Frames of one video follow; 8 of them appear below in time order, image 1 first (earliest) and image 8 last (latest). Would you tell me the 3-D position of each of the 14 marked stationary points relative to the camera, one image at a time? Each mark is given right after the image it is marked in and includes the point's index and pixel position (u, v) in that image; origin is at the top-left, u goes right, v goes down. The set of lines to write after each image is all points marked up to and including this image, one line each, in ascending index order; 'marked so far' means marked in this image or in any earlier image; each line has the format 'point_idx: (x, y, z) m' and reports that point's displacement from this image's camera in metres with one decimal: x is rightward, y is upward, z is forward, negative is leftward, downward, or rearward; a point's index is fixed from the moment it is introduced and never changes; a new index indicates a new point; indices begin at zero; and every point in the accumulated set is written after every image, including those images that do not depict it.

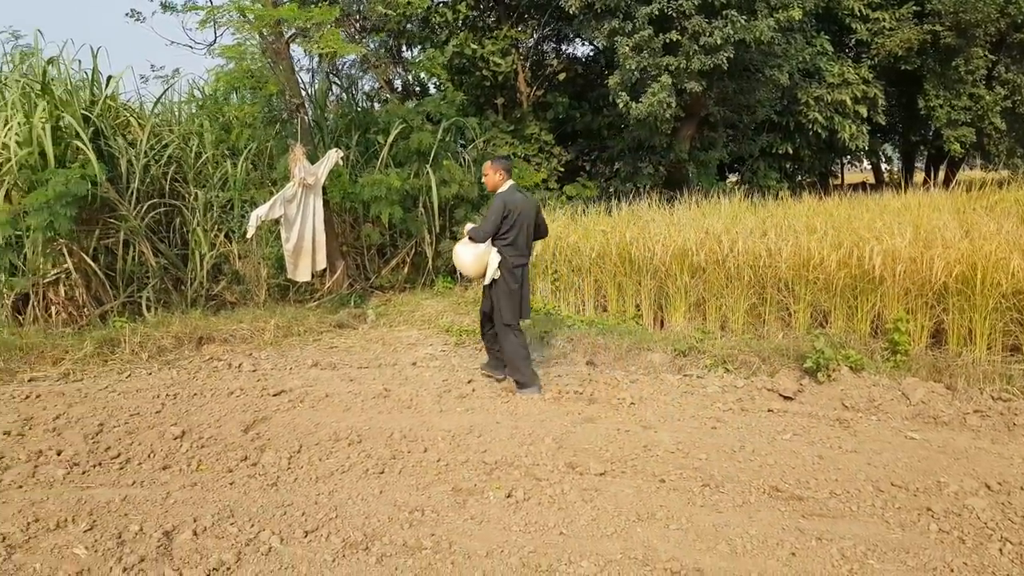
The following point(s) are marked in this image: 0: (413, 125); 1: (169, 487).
0: (-0.8, +1.4, +7.4) m
1: (-1.2, -0.7, +3.1) m
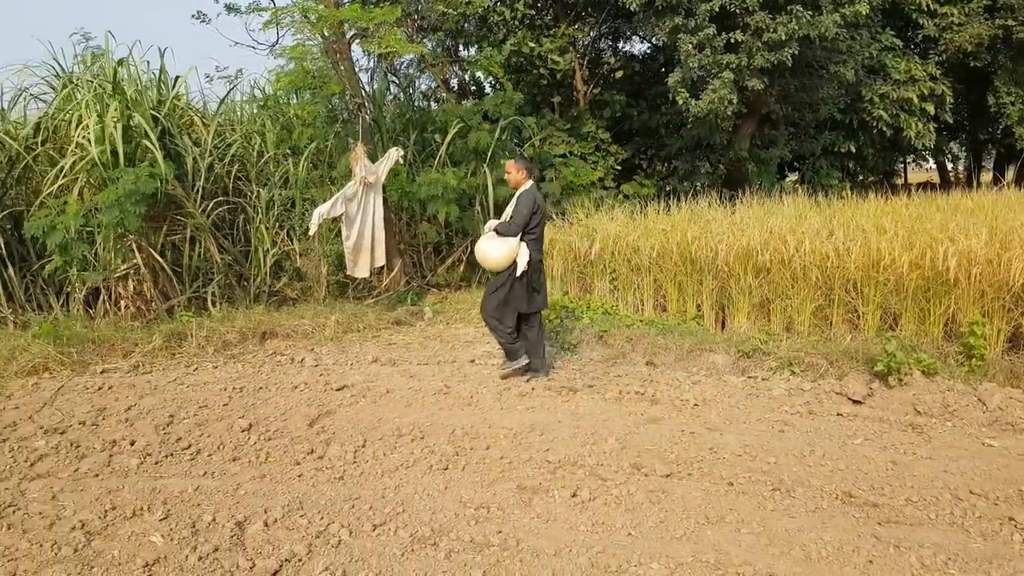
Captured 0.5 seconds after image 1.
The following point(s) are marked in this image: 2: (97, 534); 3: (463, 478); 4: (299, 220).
0: (-0.3, +1.4, +7.4) m
1: (-1.0, -0.7, +3.1) m
2: (-1.3, -0.8, +2.7) m
3: (-0.2, -0.7, +3.0) m
4: (-1.8, +0.6, +7.0) m
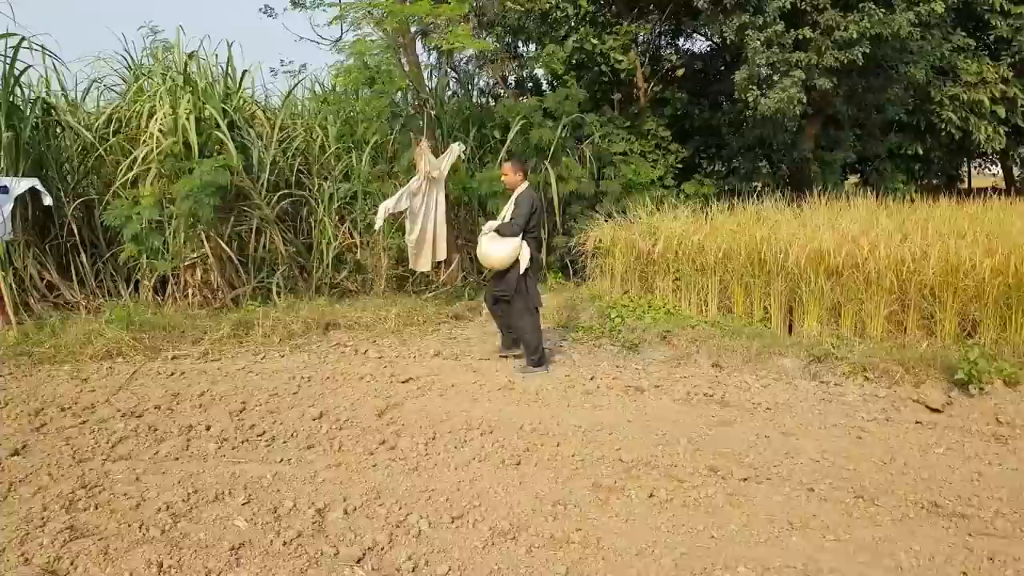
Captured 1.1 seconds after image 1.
0: (+0.2, +1.5, +7.4) m
1: (-0.7, -0.7, +3.2) m
2: (-1.1, -0.7, +2.7) m
3: (+0.1, -0.7, +3.0) m
4: (-1.3, +0.6, +7.0) m
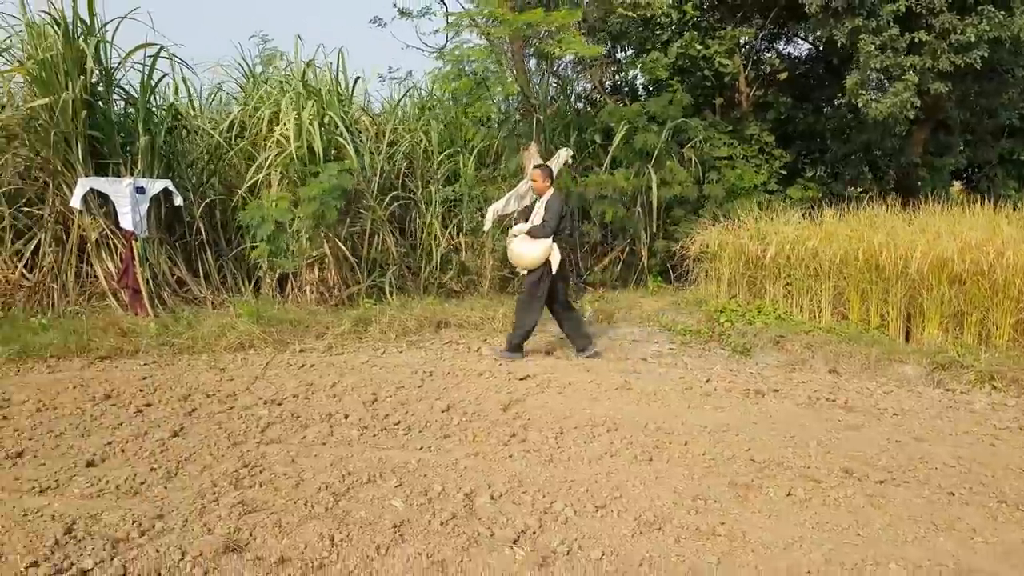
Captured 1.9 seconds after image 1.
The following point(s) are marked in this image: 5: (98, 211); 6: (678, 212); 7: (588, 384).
0: (+1.1, +1.4, +7.5) m
1: (-0.2, -0.7, +3.3) m
2: (-0.6, -0.7, +2.9) m
3: (+0.6, -0.7, +3.1) m
4: (-0.4, +0.6, +7.2) m
5: (-3.0, +0.6, +6.1) m
6: (+1.5, +0.7, +7.5) m
7: (+0.4, -0.5, +4.5) m
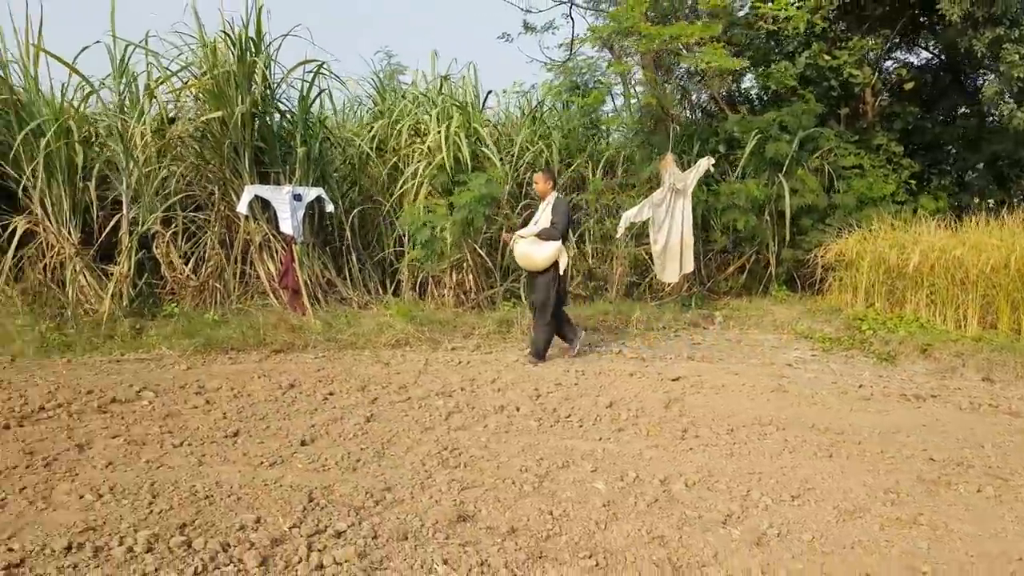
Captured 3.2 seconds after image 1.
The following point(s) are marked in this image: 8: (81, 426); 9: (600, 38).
0: (+2.3, +1.4, +7.6) m
1: (+0.5, -0.7, +3.5) m
2: (+0.1, -0.7, +3.2) m
3: (+1.3, -0.7, +3.2) m
4: (+0.7, +0.6, +7.5) m
5: (-2.0, +0.6, +6.6) m
6: (+2.6, +0.6, +7.5) m
7: (+1.3, -0.5, +4.7) m
8: (-2.0, -0.6, +4.0) m
9: (+0.8, +2.2, +7.4) m
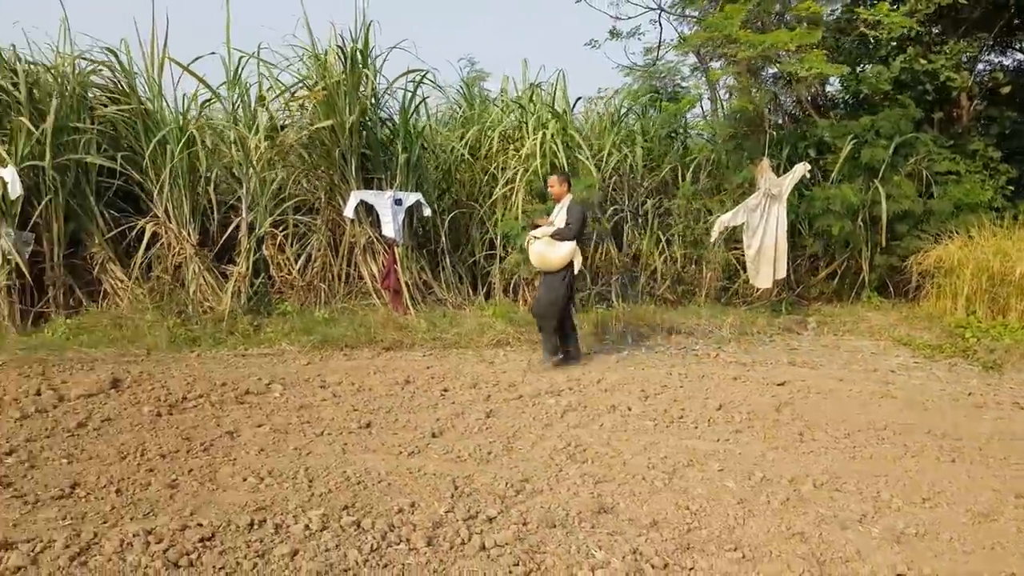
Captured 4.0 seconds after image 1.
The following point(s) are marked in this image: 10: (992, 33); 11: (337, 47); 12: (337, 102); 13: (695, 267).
0: (+3.1, +1.3, +7.6) m
1: (+1.1, -0.7, +3.7) m
2: (+0.6, -0.7, +3.3) m
3: (+1.8, -0.7, +3.3) m
4: (+1.5, +0.5, +7.6) m
5: (-1.2, +0.6, +6.9) m
6: (+3.4, +0.5, +7.5) m
7: (+1.9, -0.6, +4.7) m
8: (-1.5, -0.6, +4.3) m
9: (+1.6, +2.2, +7.5) m
10: (+4.7, +2.5, +8.3) m
11: (-1.4, +1.9, +6.7) m
12: (-1.4, +1.5, +6.7) m
13: (+1.6, +0.2, +7.6) m
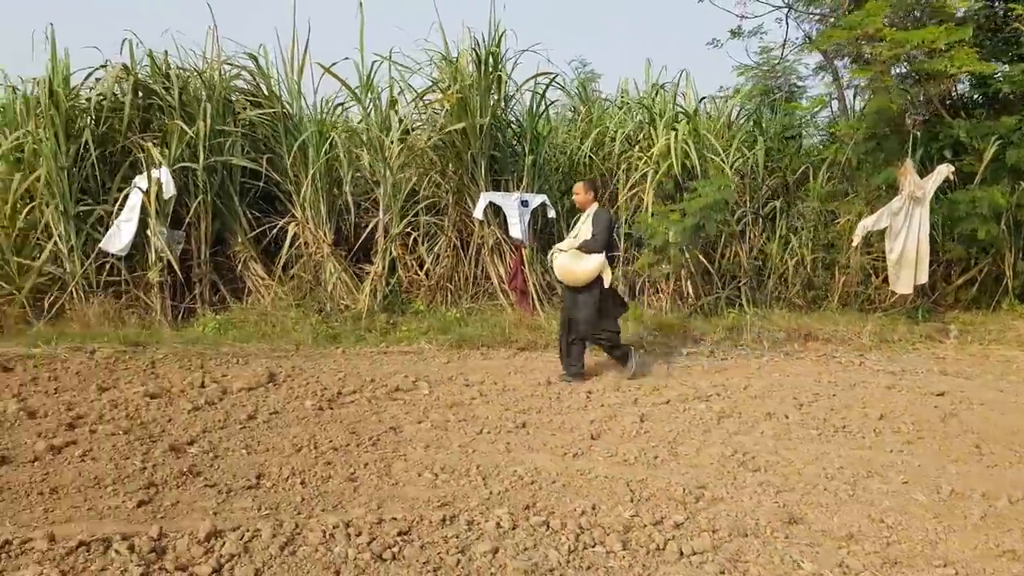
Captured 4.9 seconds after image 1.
0: (+4.2, +1.3, +7.2) m
1: (+1.8, -0.7, +3.5) m
2: (+1.3, -0.8, +3.2) m
3: (+2.5, -0.7, +3.1) m
4: (+2.6, +0.5, +7.4) m
5: (-0.1, +0.6, +6.9) m
6: (+4.5, +0.5, +7.1) m
7: (+2.7, -0.6, +4.5) m
8: (-0.7, -0.6, +4.4) m
9: (+2.7, +2.1, +7.3) m
10: (+5.9, +2.4, +7.8) m
11: (-0.3, +1.9, +6.8) m
12: (-0.3, +1.5, +6.7) m
13: (+2.7, +0.2, +7.4) m
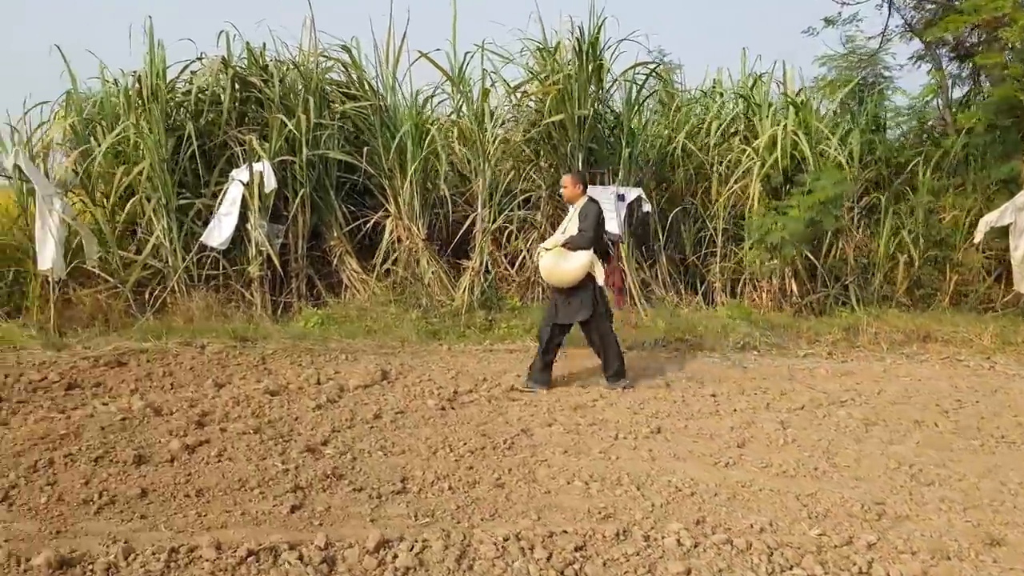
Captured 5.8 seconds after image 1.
0: (+5.0, +1.2, +6.8) m
1: (+2.4, -0.7, +3.3) m
2: (+1.9, -0.8, +3.0) m
3: (+3.1, -0.8, +2.8) m
4: (+3.5, +0.5, +7.0) m
5: (+0.7, +0.6, +6.8) m
6: (+5.3, +0.5, +6.7) m
7: (+3.3, -0.6, +4.2) m
8: (0.0, -0.6, +4.3) m
9: (+3.6, +2.1, +7.0) m
10: (+6.7, +2.4, +7.3) m
11: (+0.5, +1.9, +6.6) m
12: (+0.4, +1.5, +6.6) m
13: (+3.6, +0.2, +7.0) m
